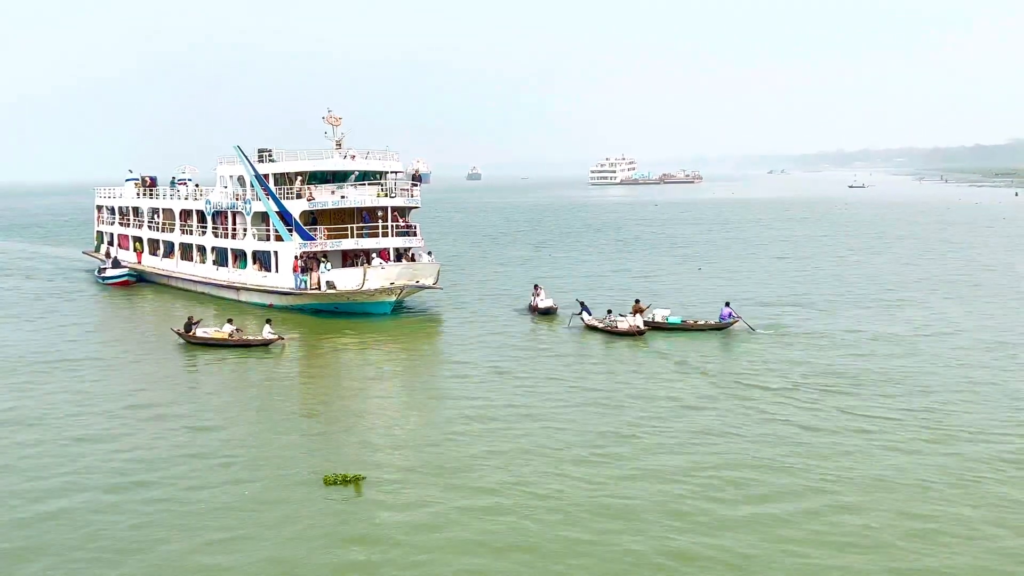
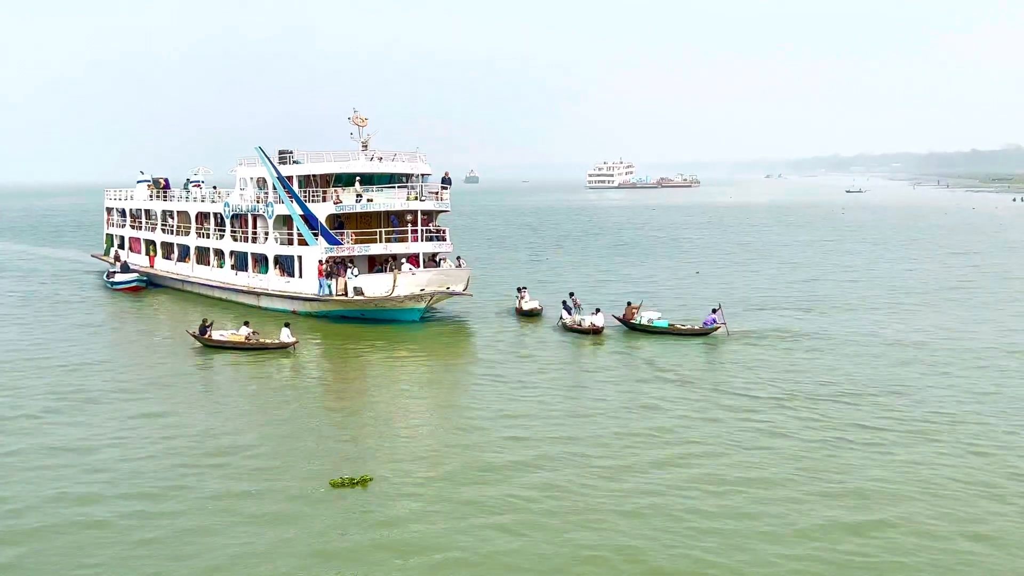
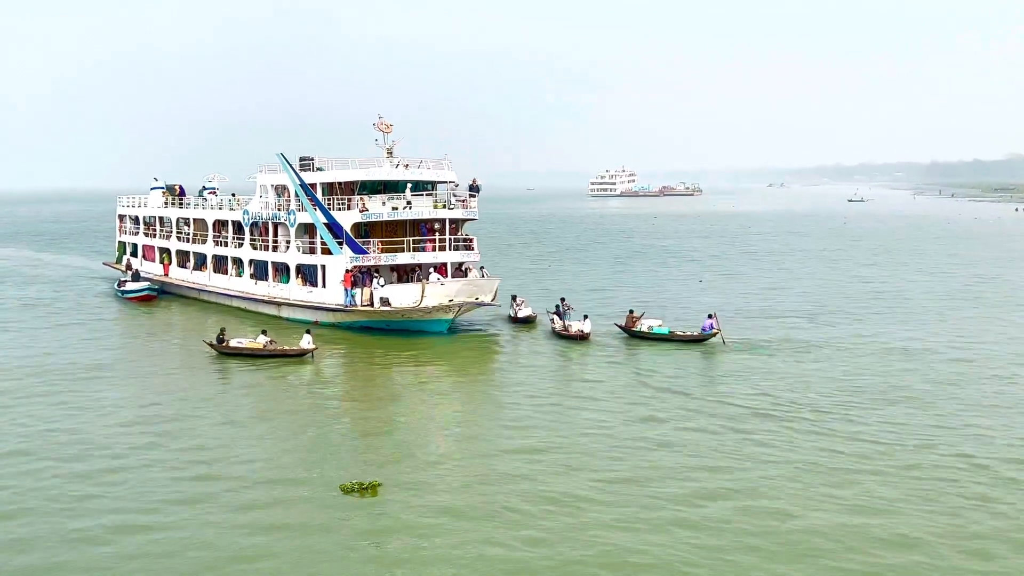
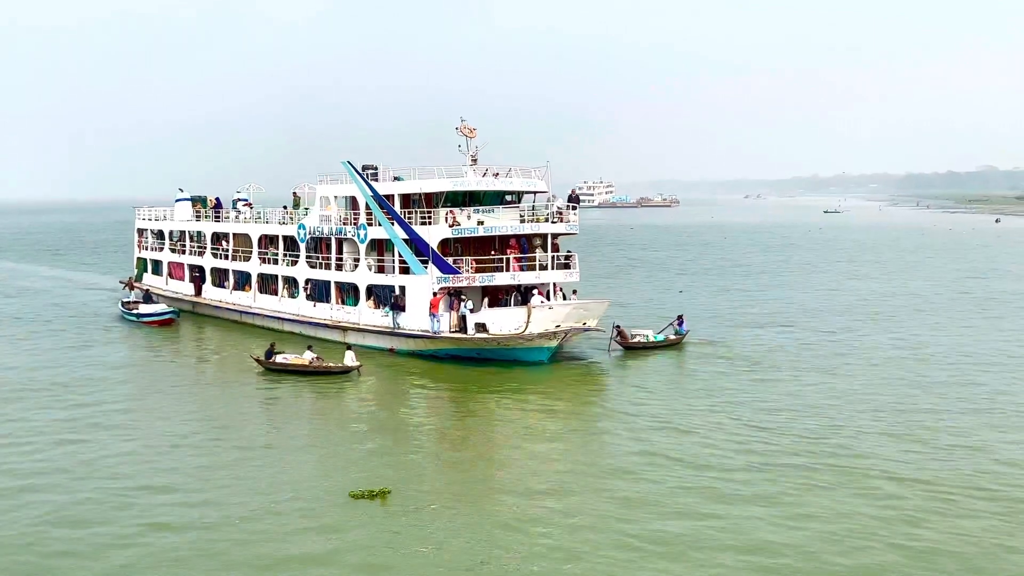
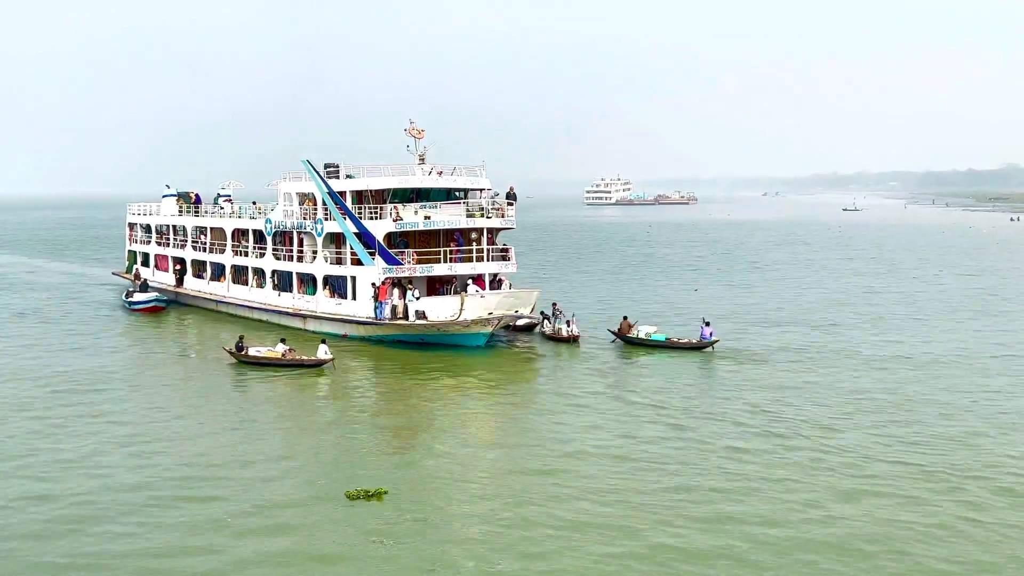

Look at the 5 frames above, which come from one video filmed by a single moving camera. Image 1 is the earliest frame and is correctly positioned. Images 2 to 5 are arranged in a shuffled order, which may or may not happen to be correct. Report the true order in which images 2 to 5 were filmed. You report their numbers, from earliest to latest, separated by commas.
2, 3, 5, 4
